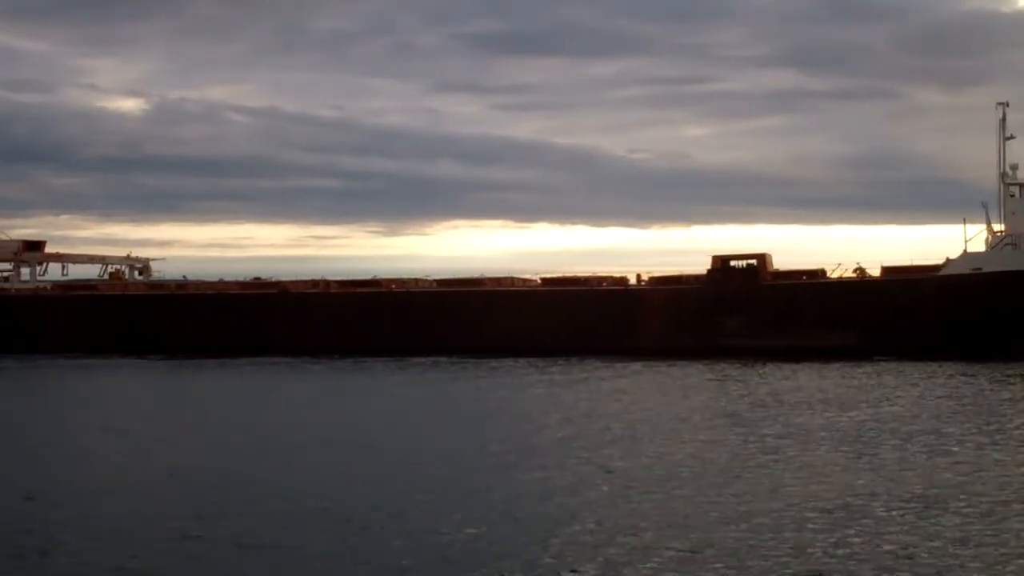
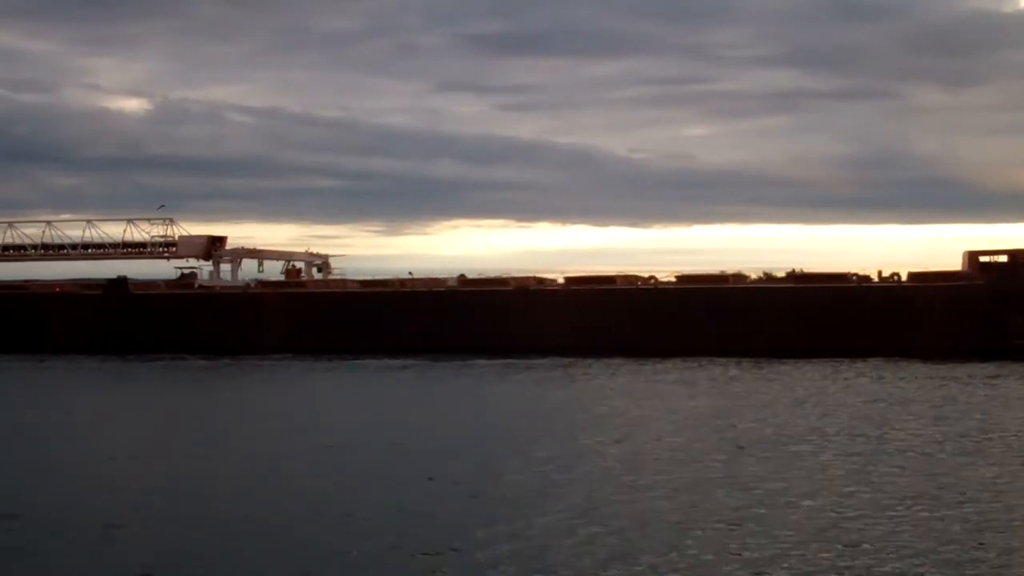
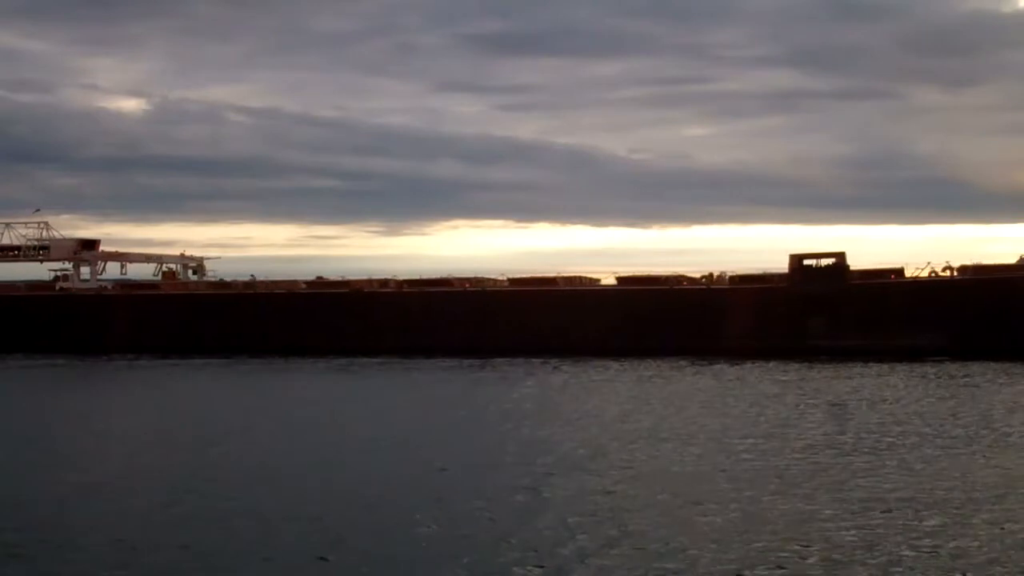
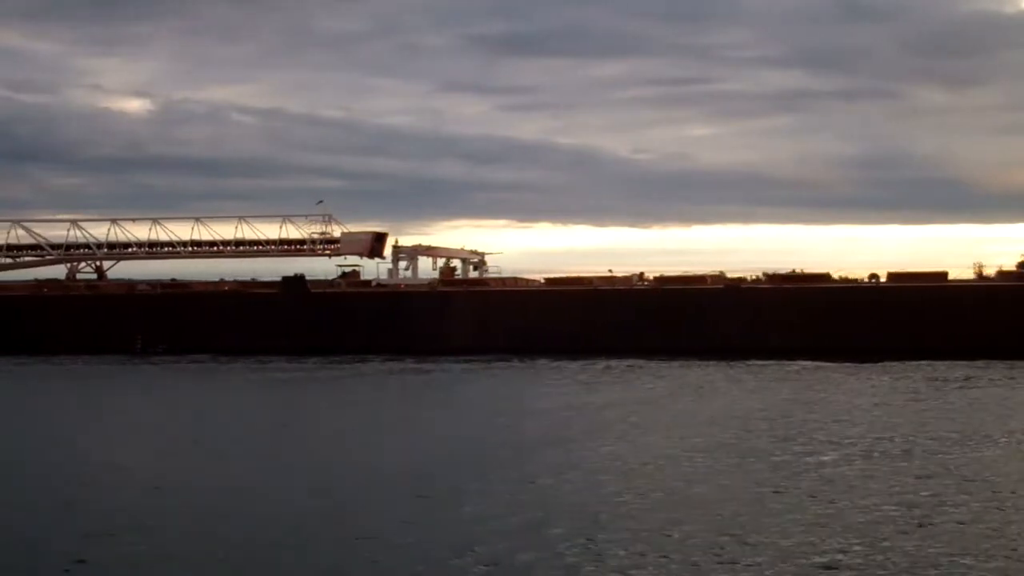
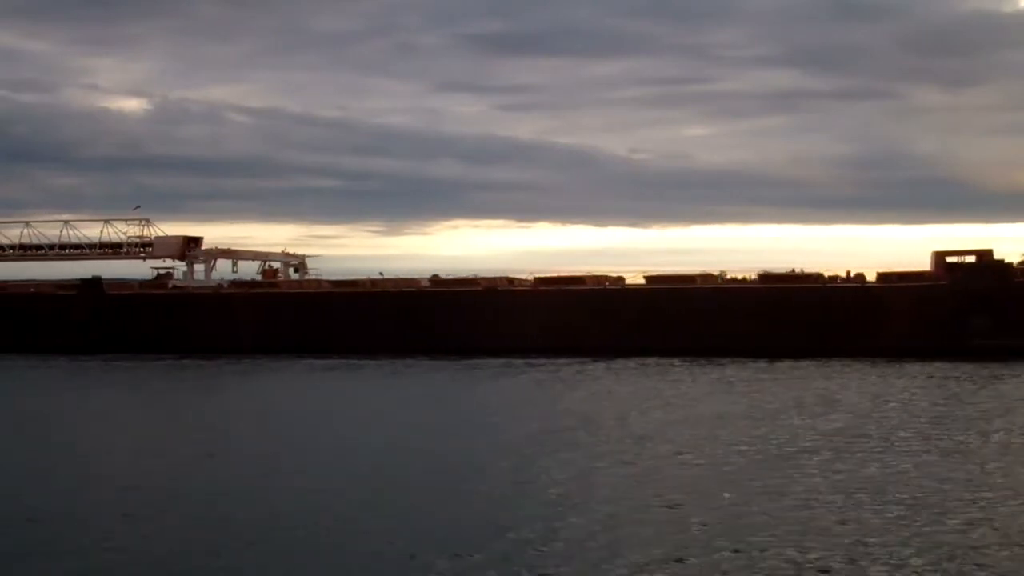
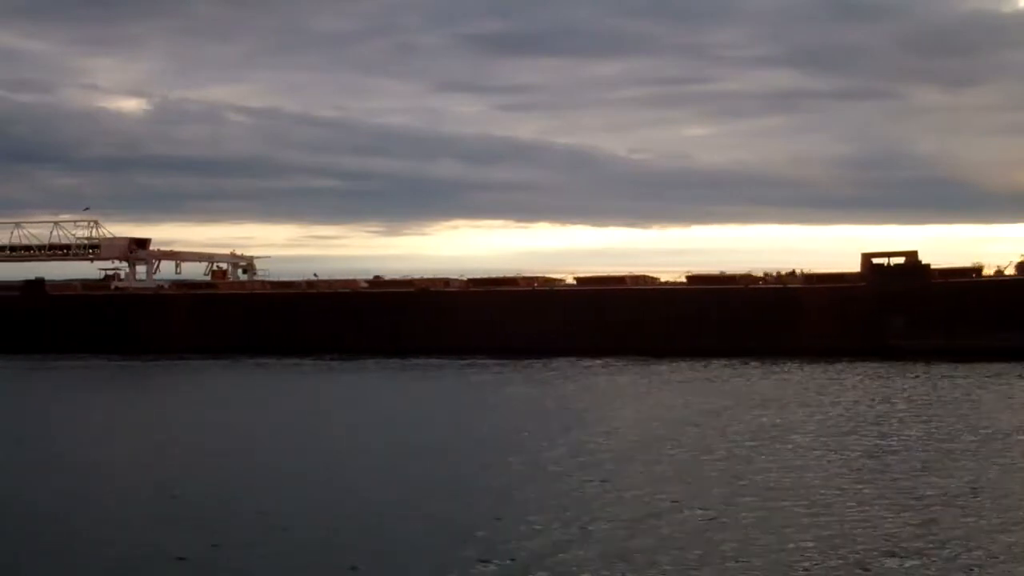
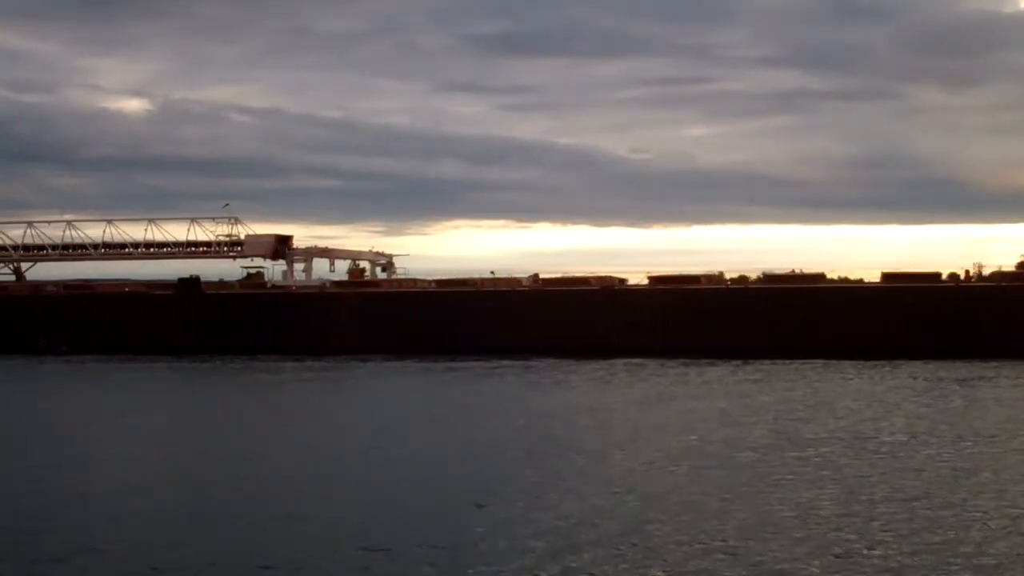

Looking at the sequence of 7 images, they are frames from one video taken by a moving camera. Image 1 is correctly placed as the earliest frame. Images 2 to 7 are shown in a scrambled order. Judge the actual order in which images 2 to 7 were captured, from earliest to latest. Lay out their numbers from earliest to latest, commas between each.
3, 6, 5, 2, 7, 4
